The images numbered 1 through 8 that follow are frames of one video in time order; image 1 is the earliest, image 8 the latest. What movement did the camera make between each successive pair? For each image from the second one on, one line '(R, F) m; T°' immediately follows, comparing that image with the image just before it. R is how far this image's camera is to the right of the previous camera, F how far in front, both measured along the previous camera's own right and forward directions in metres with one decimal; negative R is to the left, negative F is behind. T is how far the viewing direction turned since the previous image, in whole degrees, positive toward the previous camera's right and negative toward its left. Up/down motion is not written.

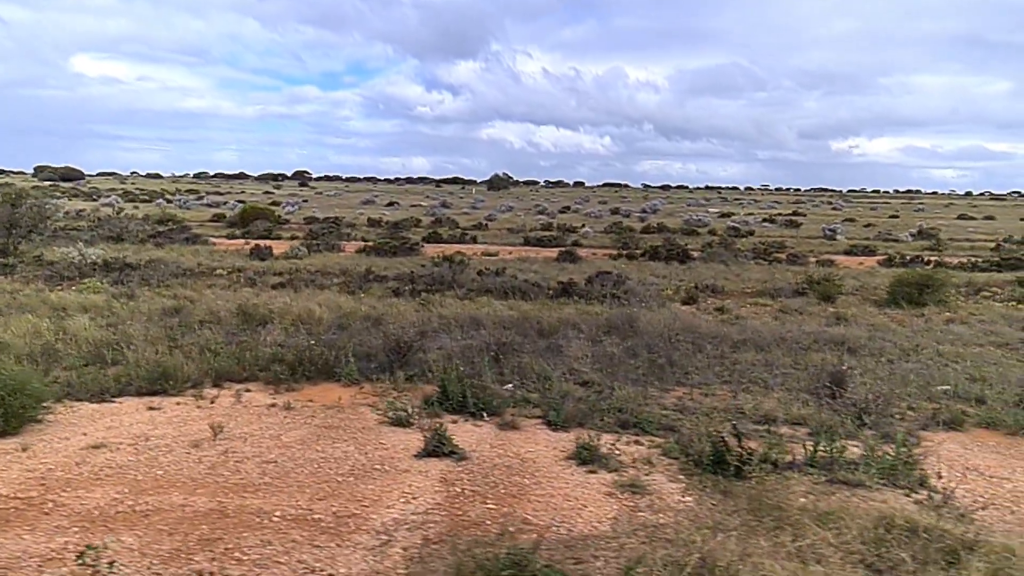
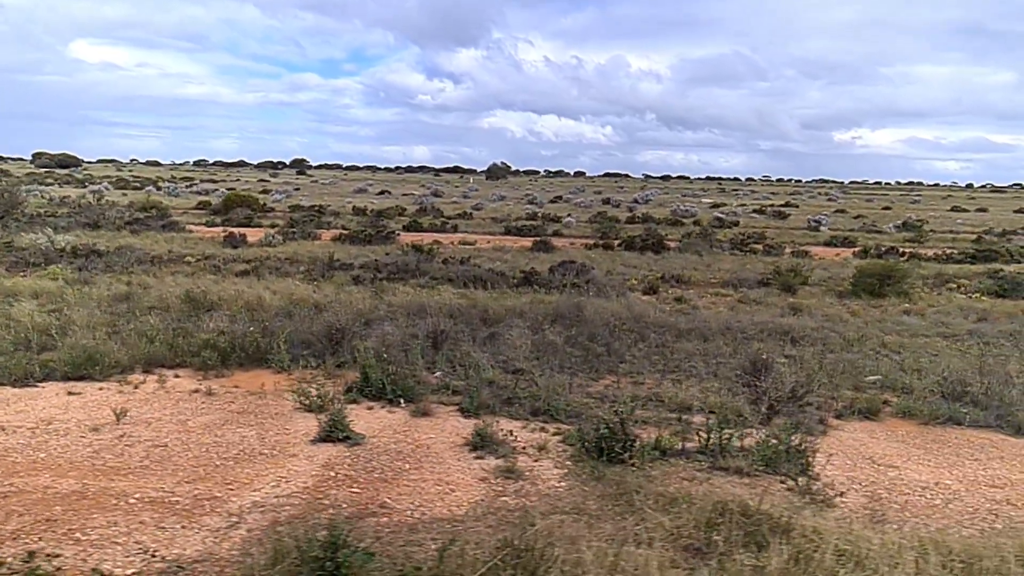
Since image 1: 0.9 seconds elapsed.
(+1.1, 0.0) m; 0°
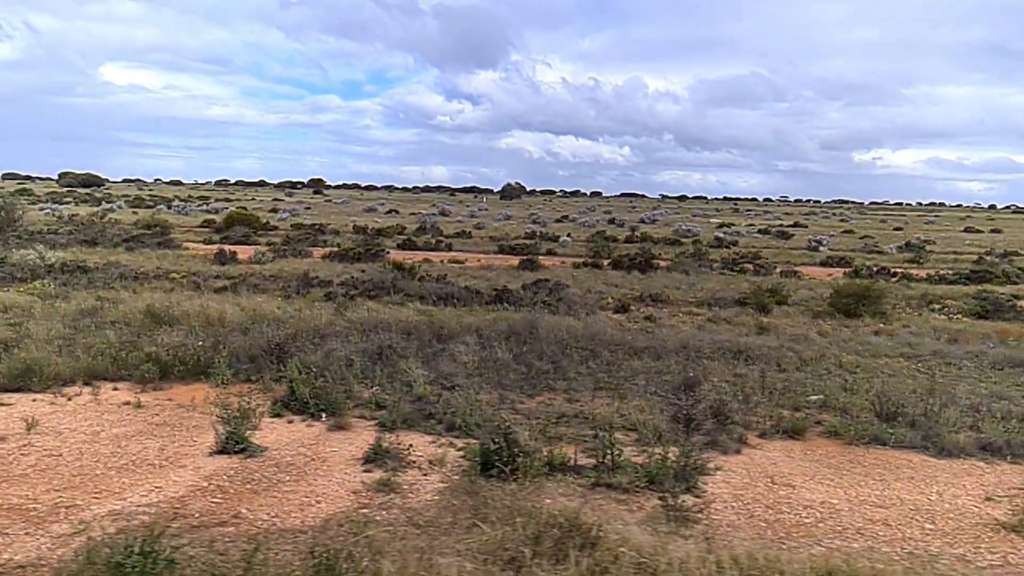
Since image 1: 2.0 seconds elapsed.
(+1.2, 0.0) m; -1°
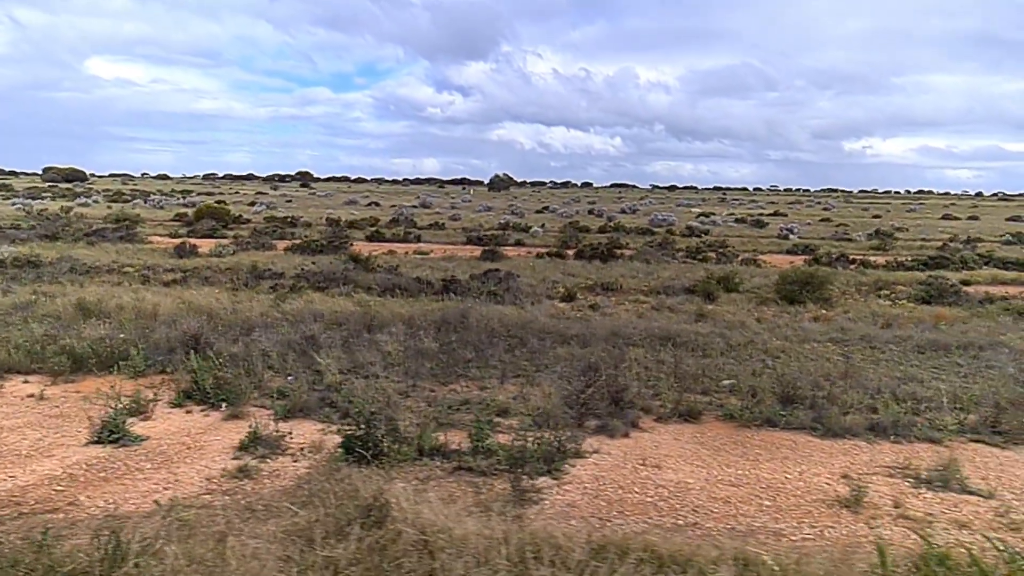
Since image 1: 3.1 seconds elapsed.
(+1.2, -0.1) m; +1°
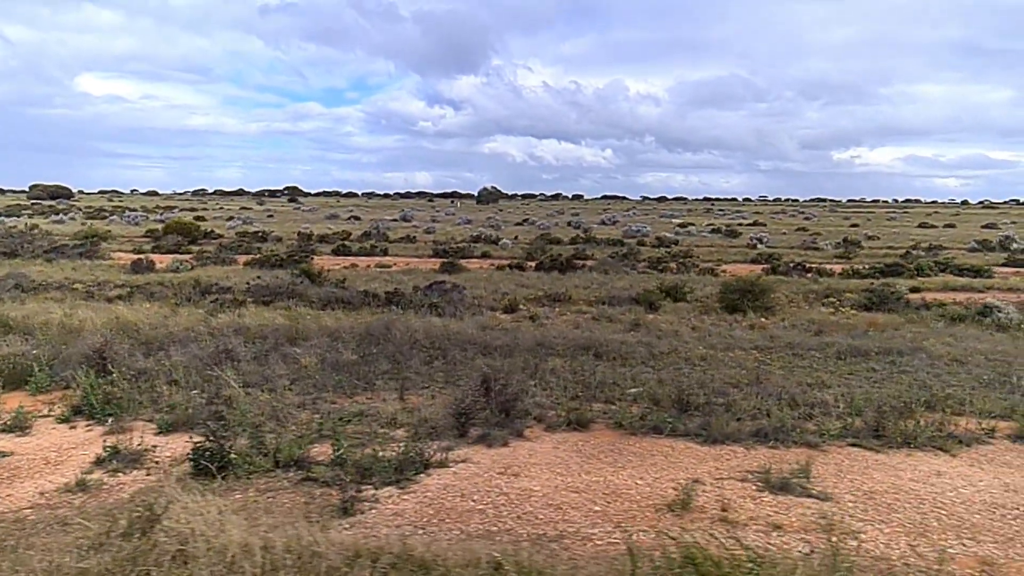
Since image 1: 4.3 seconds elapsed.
(+1.4, -0.1) m; +1°
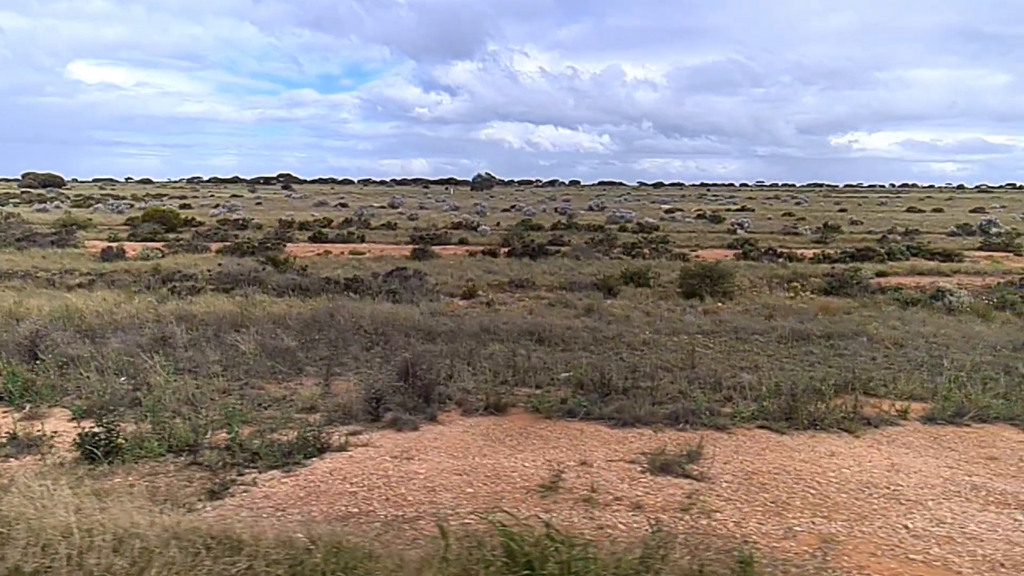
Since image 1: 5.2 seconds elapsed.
(+1.1, 0.0) m; 0°
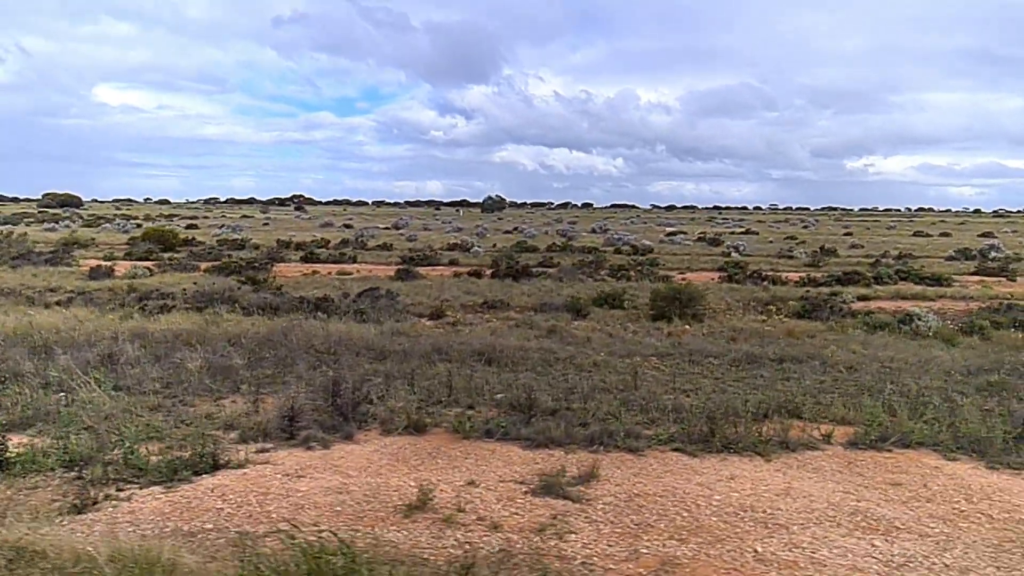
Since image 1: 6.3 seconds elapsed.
(+1.2, 0.0) m; -1°
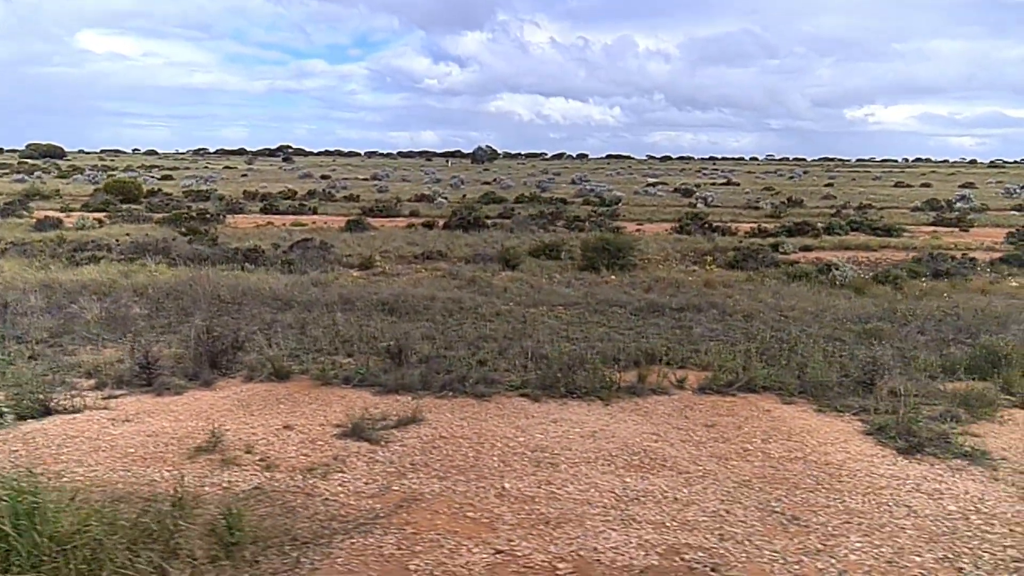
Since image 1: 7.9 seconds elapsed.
(+1.8, -0.1) m; +1°
